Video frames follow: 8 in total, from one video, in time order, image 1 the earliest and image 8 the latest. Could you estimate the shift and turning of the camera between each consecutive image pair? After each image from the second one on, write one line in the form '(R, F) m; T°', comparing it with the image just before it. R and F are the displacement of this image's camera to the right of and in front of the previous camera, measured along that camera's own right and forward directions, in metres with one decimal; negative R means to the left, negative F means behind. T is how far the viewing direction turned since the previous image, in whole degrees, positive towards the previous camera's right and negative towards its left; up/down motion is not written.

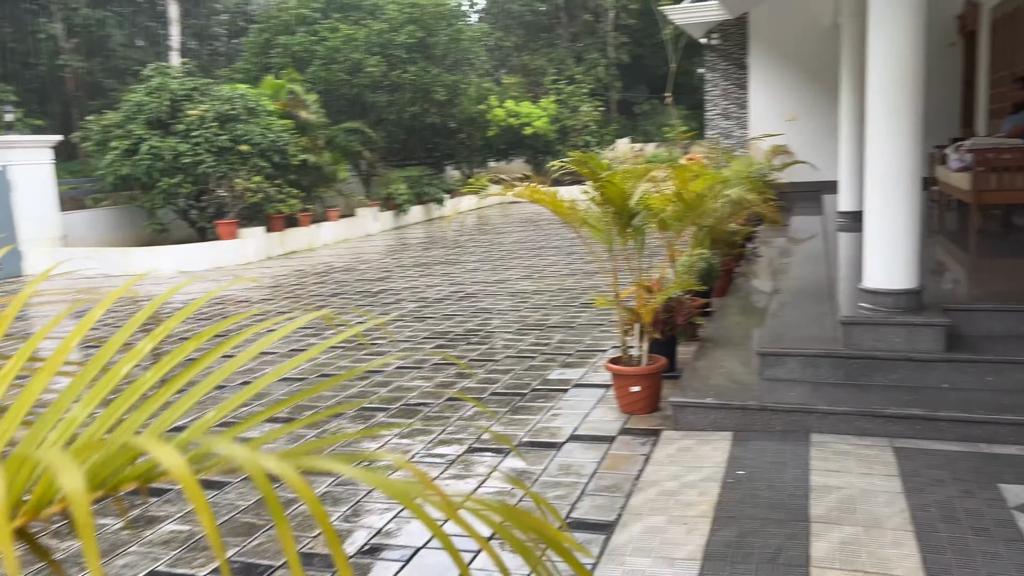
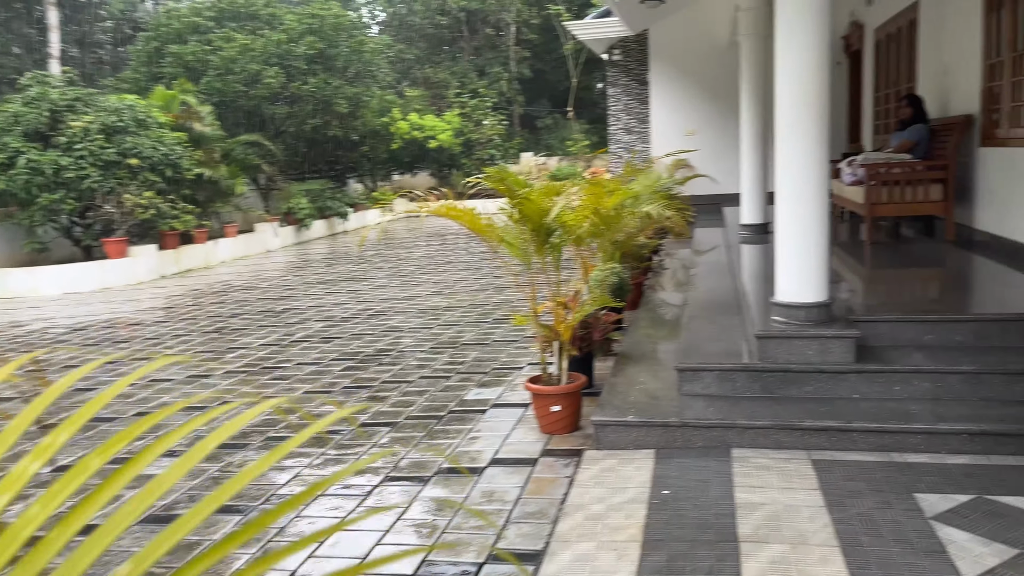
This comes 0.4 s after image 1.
(0.0, +0.1) m; +7°
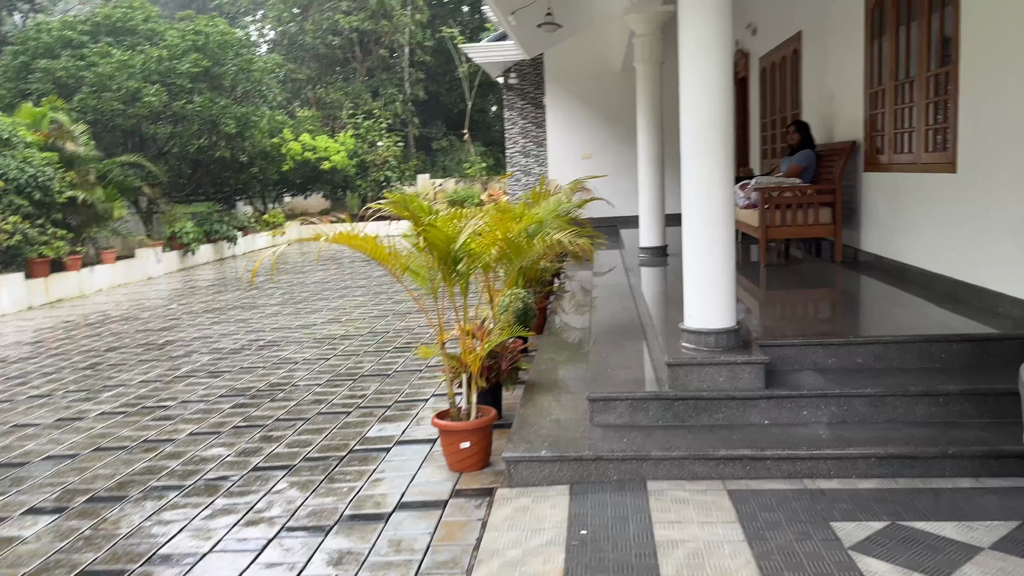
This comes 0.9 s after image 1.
(0.0, +0.2) m; +7°
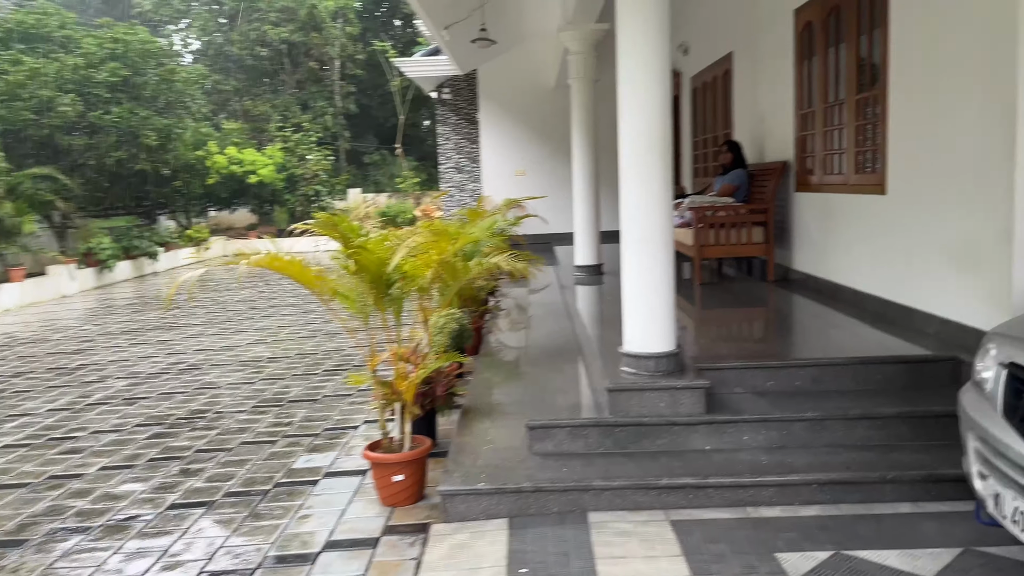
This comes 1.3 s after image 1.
(0.0, +0.1) m; +5°
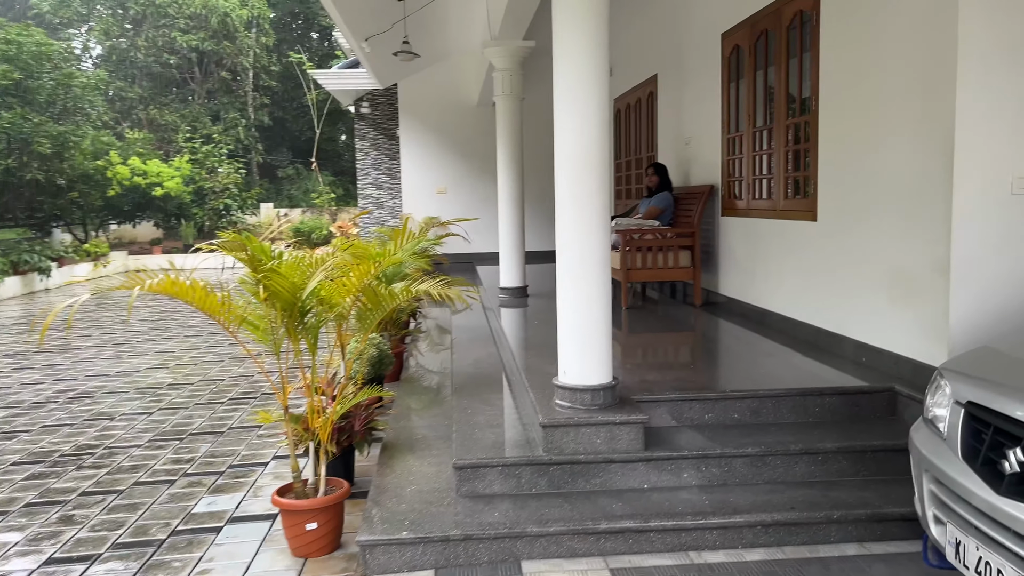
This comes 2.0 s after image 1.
(0.0, +0.2) m; +6°
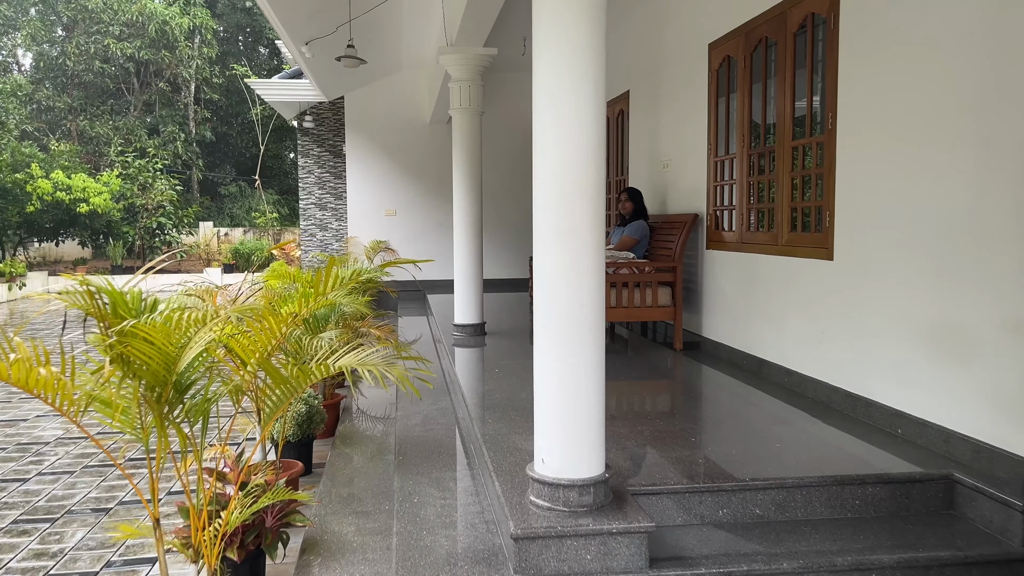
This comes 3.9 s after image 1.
(0.0, +0.8) m; +3°
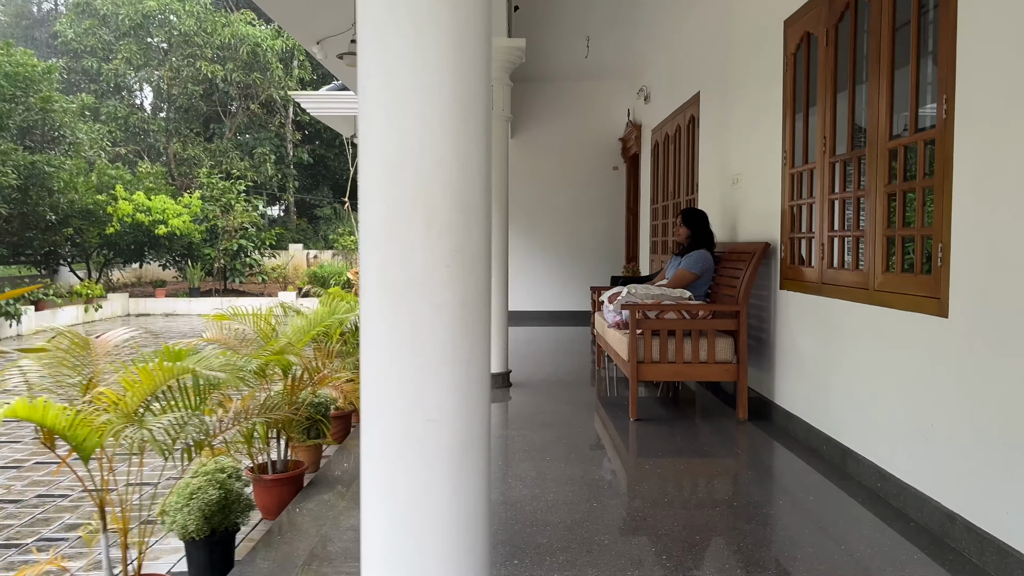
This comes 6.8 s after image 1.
(+0.5, +1.1) m; -8°
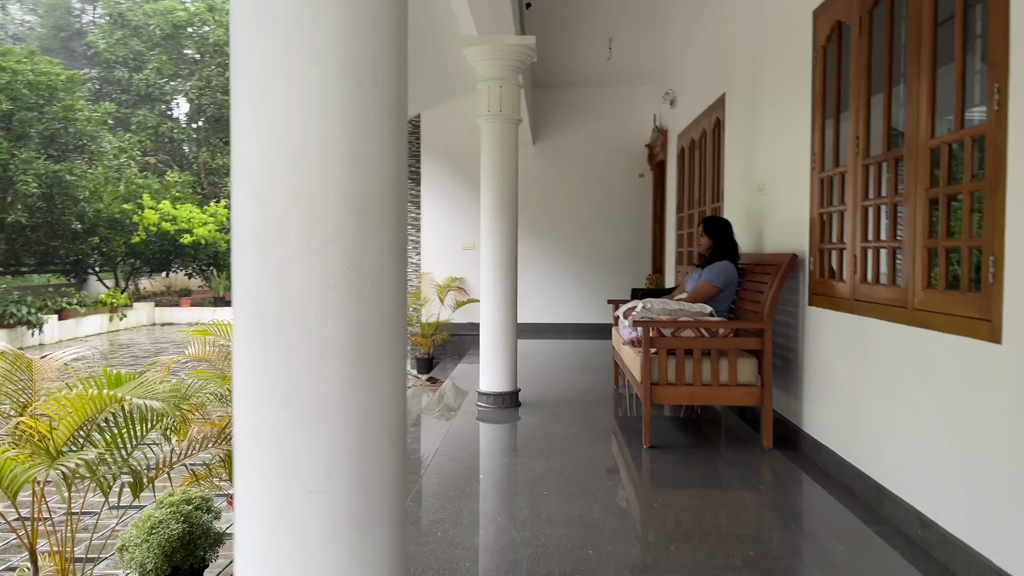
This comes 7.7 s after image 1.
(+0.2, +0.3) m; -2°
